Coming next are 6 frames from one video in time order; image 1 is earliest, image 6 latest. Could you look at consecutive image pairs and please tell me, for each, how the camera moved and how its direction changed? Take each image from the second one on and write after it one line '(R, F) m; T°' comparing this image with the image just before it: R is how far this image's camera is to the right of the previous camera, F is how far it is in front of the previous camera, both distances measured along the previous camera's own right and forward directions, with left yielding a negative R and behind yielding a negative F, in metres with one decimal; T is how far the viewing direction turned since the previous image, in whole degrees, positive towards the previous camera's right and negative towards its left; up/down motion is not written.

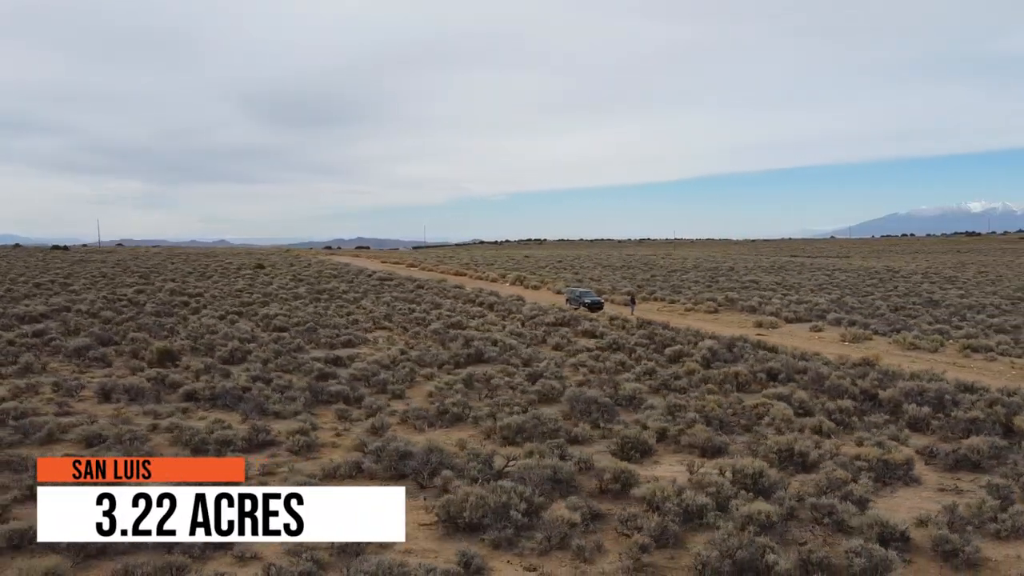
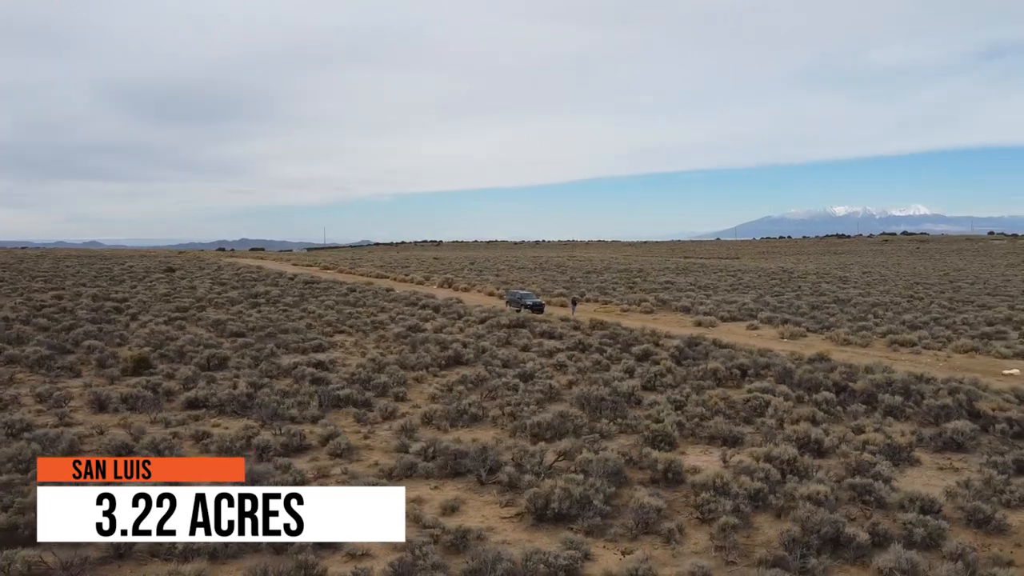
(-2.0, -0.4) m; +8°
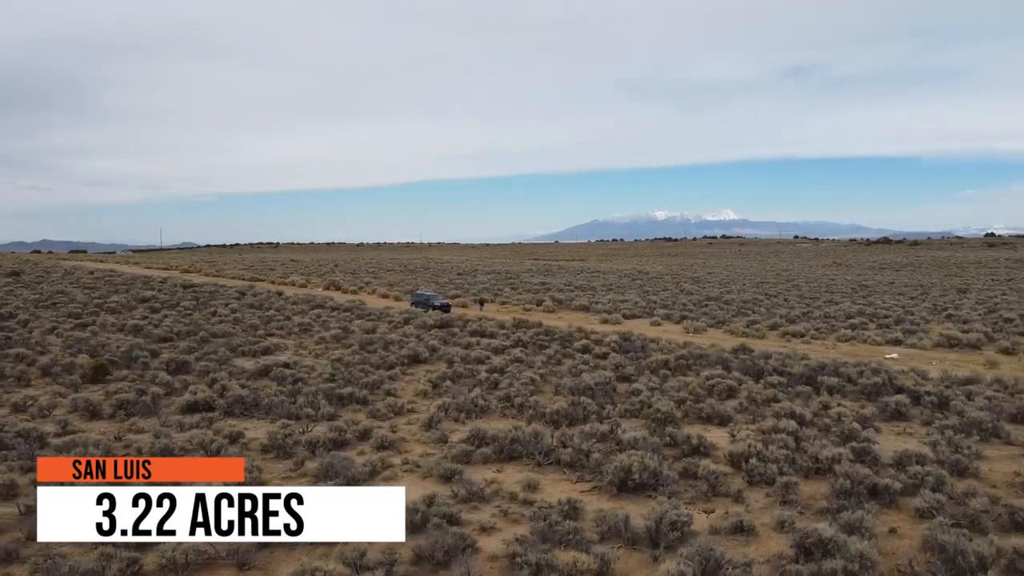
(-2.8, -0.7) m; +12°
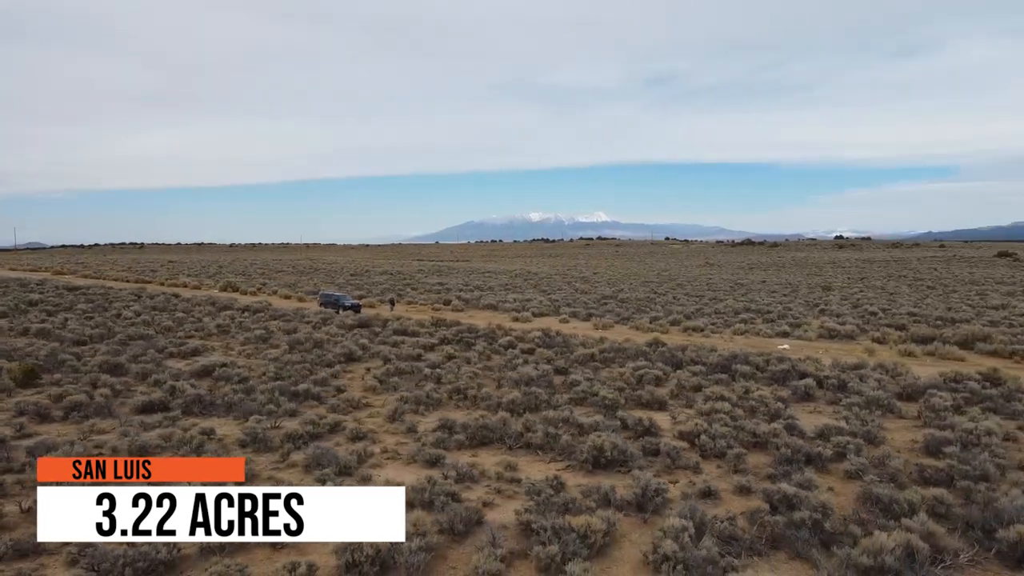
(-1.3, -0.8) m; +9°
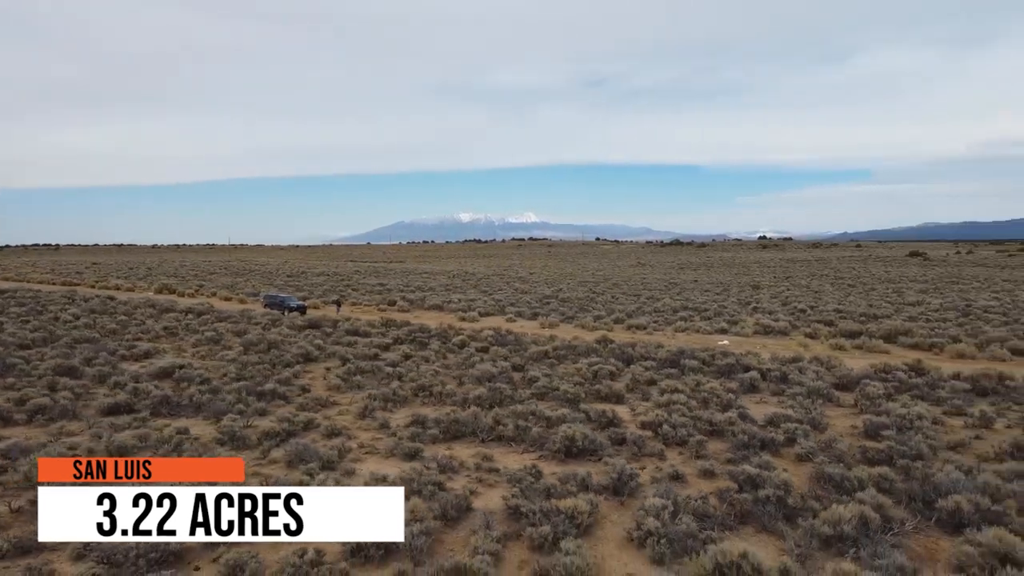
(-0.6, -0.5) m; +5°
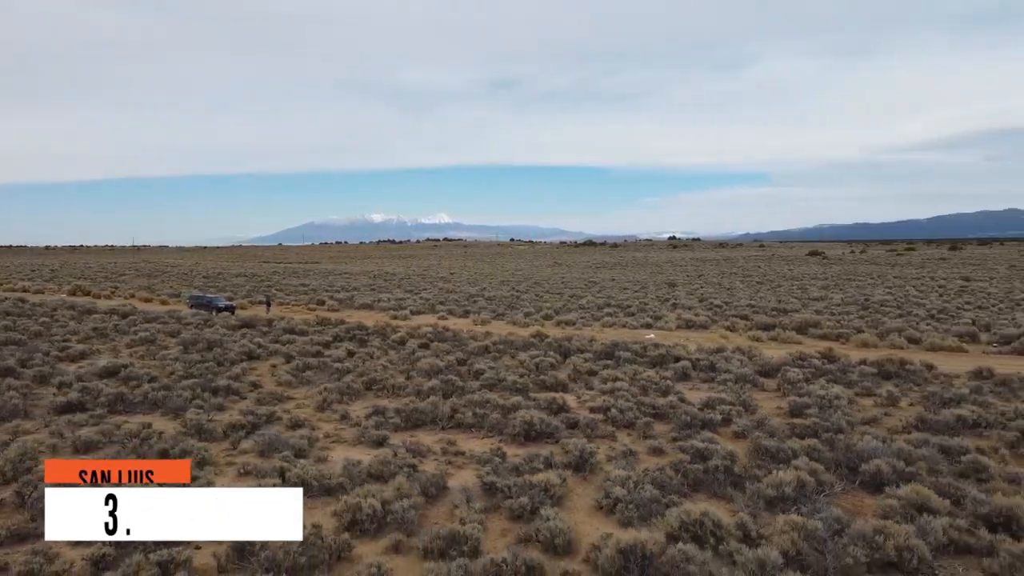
(-0.7, -0.7) m; +6°
